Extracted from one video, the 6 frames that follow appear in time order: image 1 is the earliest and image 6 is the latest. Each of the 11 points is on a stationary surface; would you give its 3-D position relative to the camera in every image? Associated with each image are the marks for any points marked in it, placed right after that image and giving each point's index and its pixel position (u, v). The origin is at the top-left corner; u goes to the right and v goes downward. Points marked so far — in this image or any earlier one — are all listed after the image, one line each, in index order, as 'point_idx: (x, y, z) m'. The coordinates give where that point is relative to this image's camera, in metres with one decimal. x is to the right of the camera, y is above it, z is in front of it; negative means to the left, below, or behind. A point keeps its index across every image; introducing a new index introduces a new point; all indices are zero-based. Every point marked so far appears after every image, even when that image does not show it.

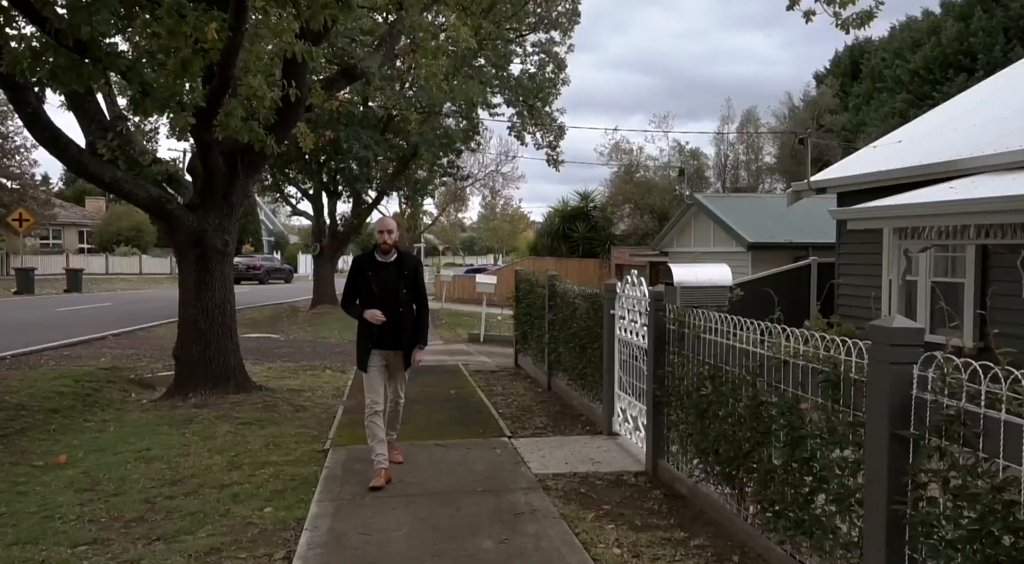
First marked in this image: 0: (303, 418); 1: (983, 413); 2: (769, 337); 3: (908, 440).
0: (-2.1, -1.4, +7.6) m
1: (+1.6, -0.4, +2.6) m
2: (+1.4, -0.3, +4.1) m
3: (+1.6, -0.6, +2.9) m
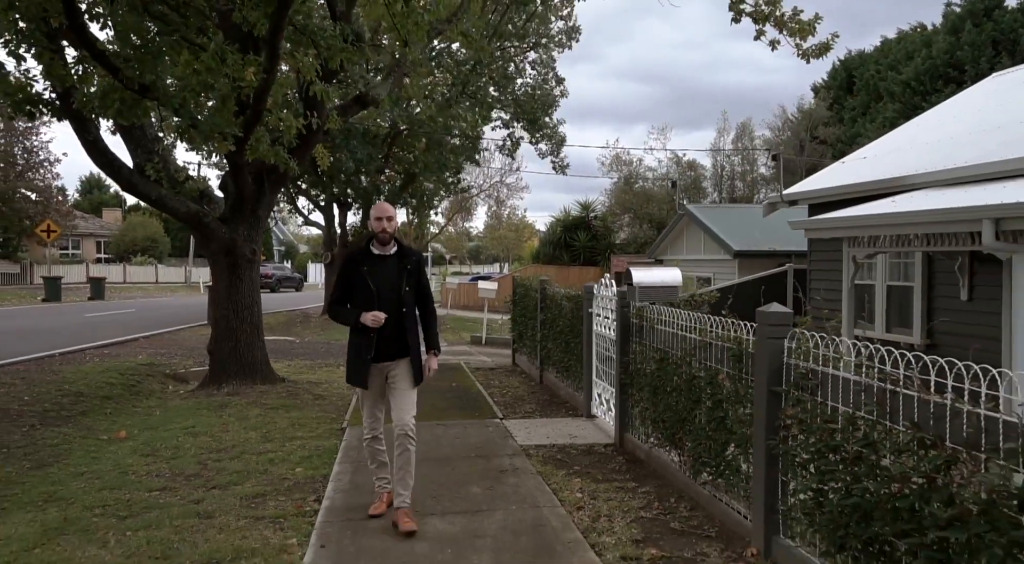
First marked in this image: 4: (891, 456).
0: (-2.2, -1.4, +8.7) m
1: (+1.5, -0.4, +3.7) m
2: (+1.3, -0.3, +5.1) m
3: (+1.4, -0.6, +4.0) m
4: (+1.5, -0.7, +3.0) m
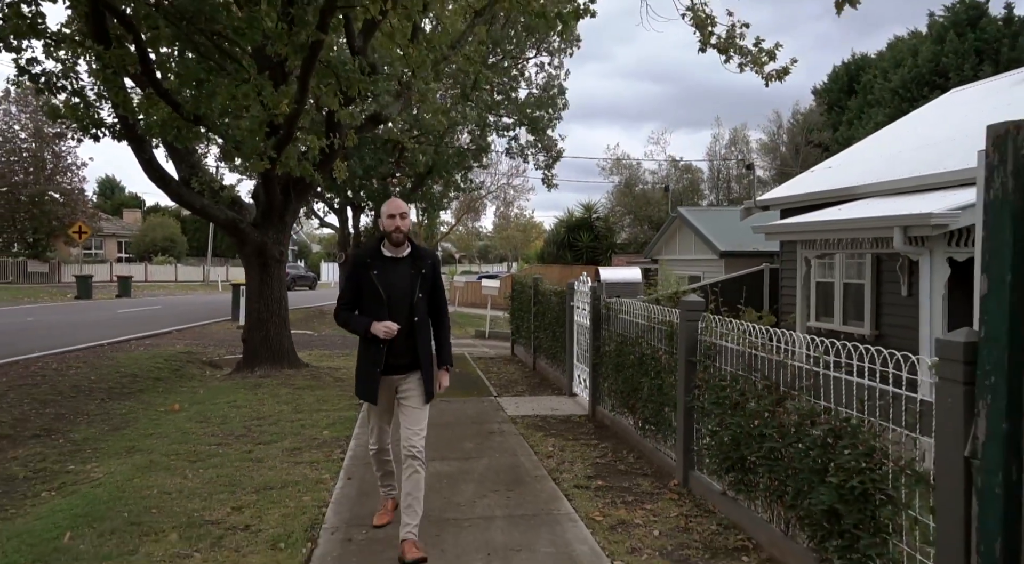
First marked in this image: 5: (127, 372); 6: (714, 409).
0: (-2.3, -1.4, +10.1) m
1: (+1.4, -0.4, +5.0) m
2: (+1.2, -0.3, +6.4) m
3: (+1.3, -0.6, +5.3) m
4: (+1.4, -0.7, +4.3) m
5: (-5.2, -1.2, +10.1) m
6: (+1.3, -0.8, +4.8) m
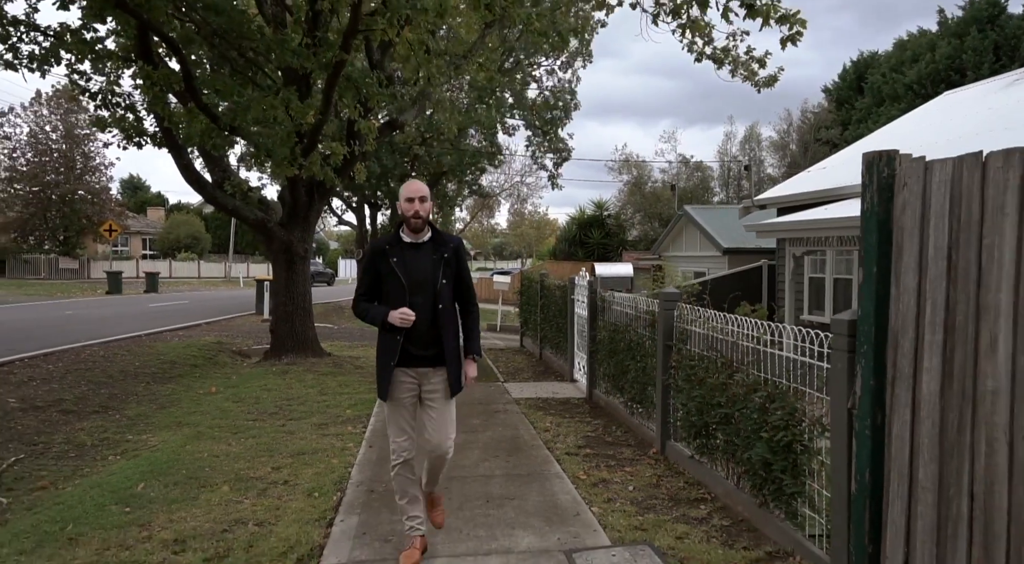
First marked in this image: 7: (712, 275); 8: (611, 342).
0: (-2.2, -1.3, +11.0) m
1: (+1.3, -0.3, +5.7) m
2: (+1.2, -0.2, +7.2) m
3: (+1.3, -0.5, +6.1) m
4: (+1.3, -0.6, +5.1) m
5: (-5.1, -1.1, +11.0) m
6: (+1.3, -0.8, +5.6) m
7: (+5.2, +0.2, +19.6) m
8: (+1.0, -0.6, +7.9) m
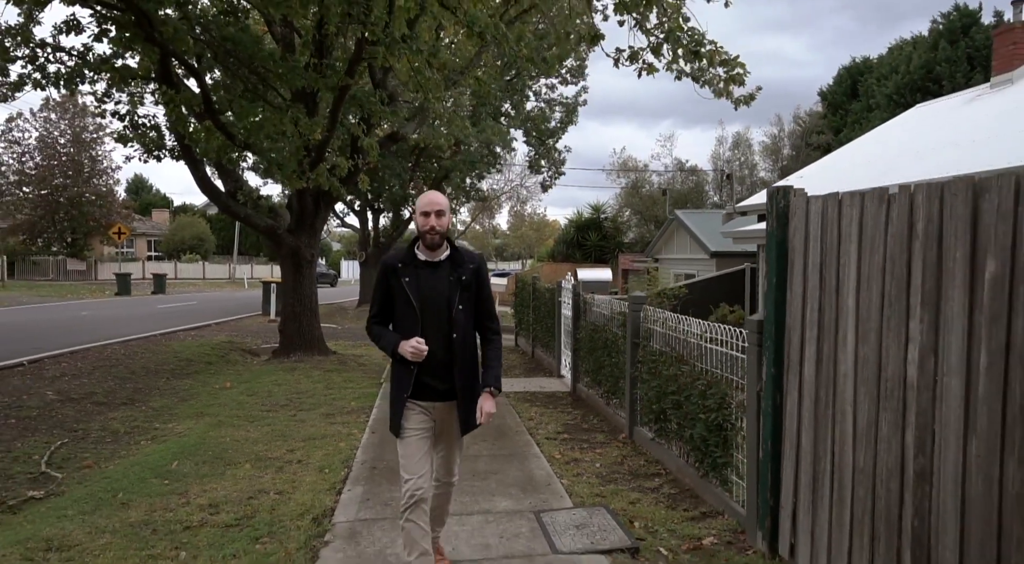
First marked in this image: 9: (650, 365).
0: (-2.3, -1.4, +11.8) m
1: (+1.2, -0.4, +6.6) m
2: (+1.1, -0.3, +8.0) m
3: (+1.1, -0.6, +6.9) m
4: (+1.2, -0.7, +5.9) m
5: (-5.2, -1.2, +11.8) m
6: (+1.1, -0.8, +6.4) m
7: (+5.1, +0.1, +20.4) m
8: (+0.9, -0.7, +8.7) m
9: (+1.2, -0.7, +6.3) m
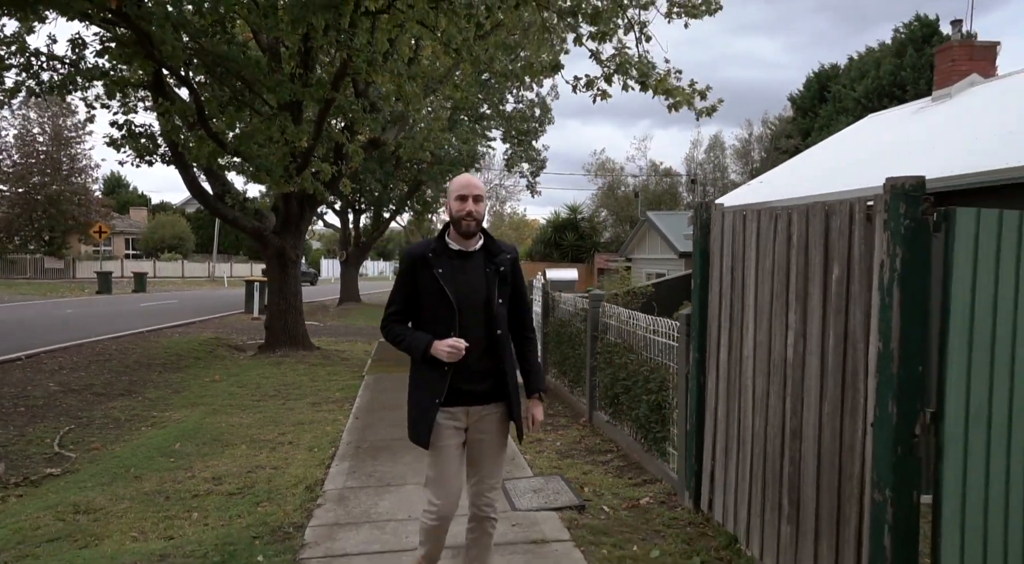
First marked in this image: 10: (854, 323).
0: (-2.7, -1.4, +12.5) m
1: (+0.9, -0.4, +7.3) m
2: (+0.7, -0.2, +8.8) m
3: (+0.8, -0.6, +7.6) m
4: (+0.9, -0.7, +6.7) m
5: (-5.6, -1.2, +12.4) m
6: (+0.9, -0.8, +7.1) m
7: (+4.5, +0.2, +21.3) m
8: (+0.6, -0.7, +9.4) m
9: (+0.9, -0.7, +7.1) m
10: (+1.4, -0.2, +3.1) m
